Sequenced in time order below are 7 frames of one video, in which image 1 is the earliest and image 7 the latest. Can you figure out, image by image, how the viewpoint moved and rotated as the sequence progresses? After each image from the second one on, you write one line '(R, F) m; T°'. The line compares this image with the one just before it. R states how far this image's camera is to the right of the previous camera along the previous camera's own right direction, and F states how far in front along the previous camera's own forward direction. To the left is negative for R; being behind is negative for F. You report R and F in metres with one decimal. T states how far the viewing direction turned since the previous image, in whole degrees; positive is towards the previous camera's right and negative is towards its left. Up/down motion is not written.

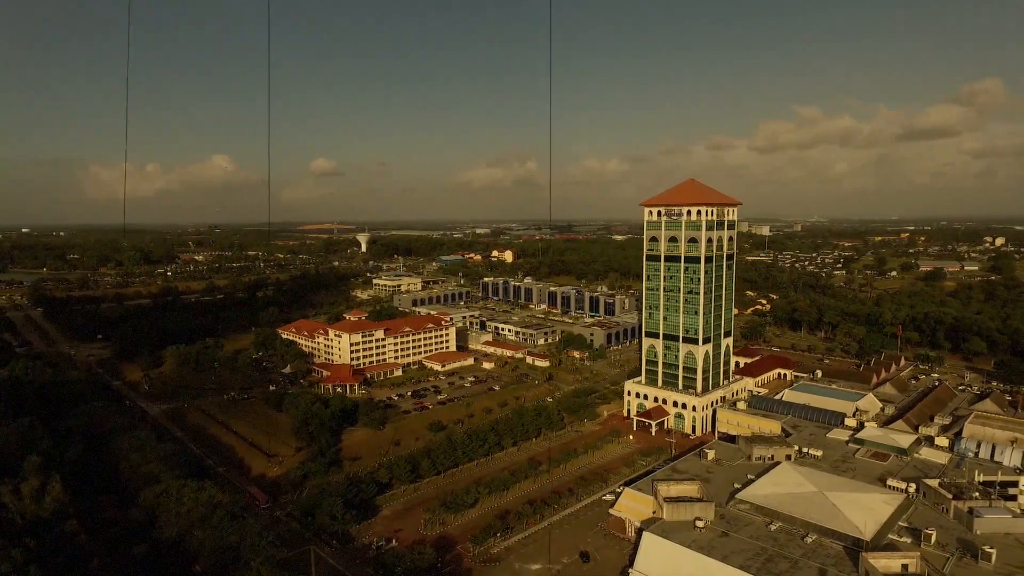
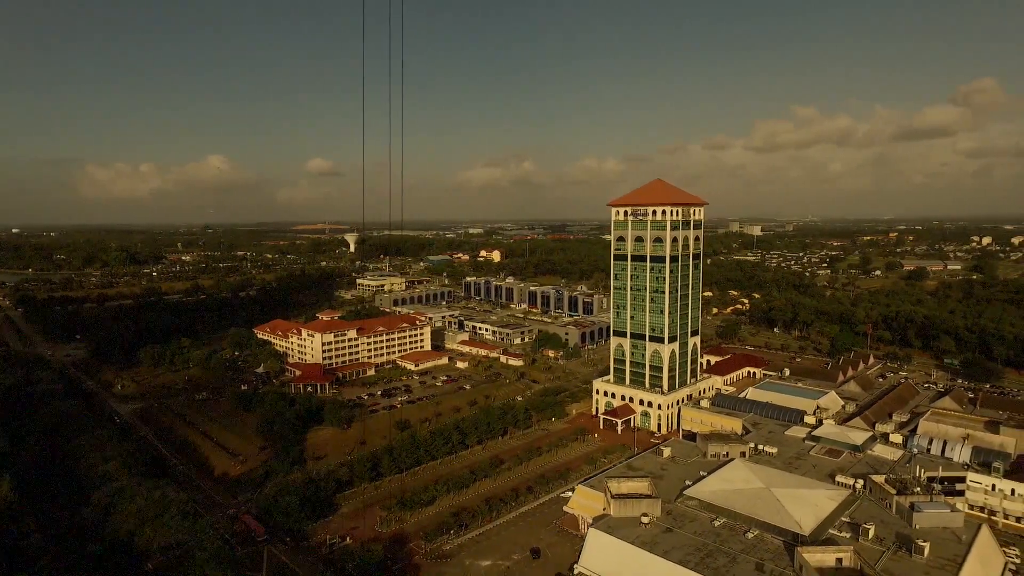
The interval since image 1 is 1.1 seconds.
(+1.2, -0.2) m; 0°
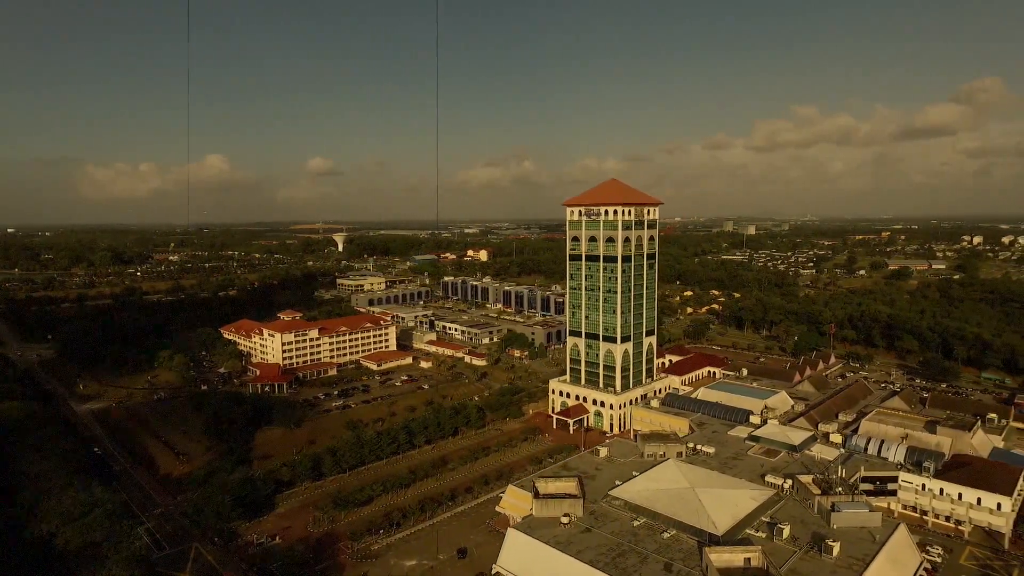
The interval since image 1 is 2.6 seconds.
(+1.9, 0.0) m; 0°
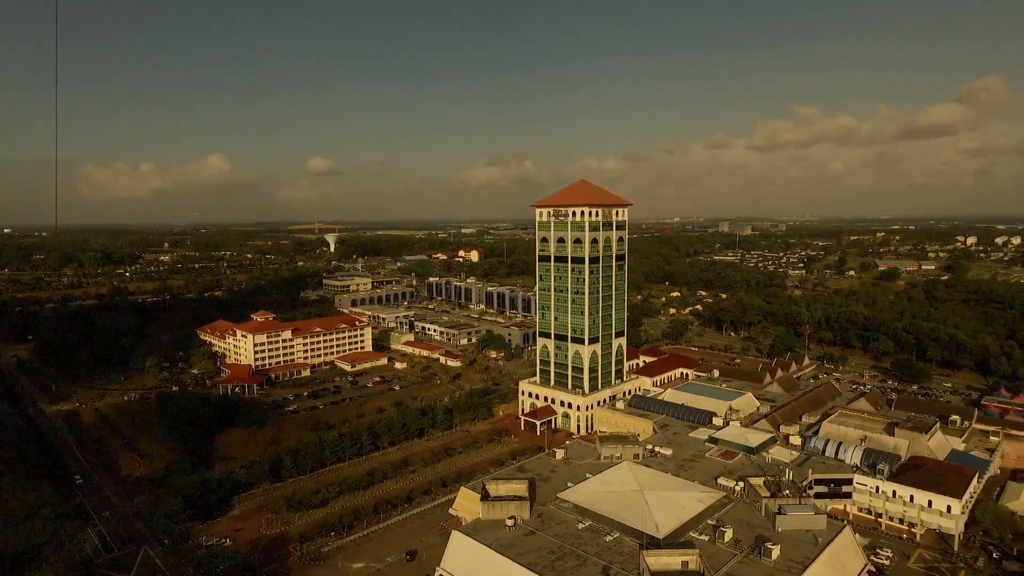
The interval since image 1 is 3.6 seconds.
(+1.3, 0.0) m; 0°
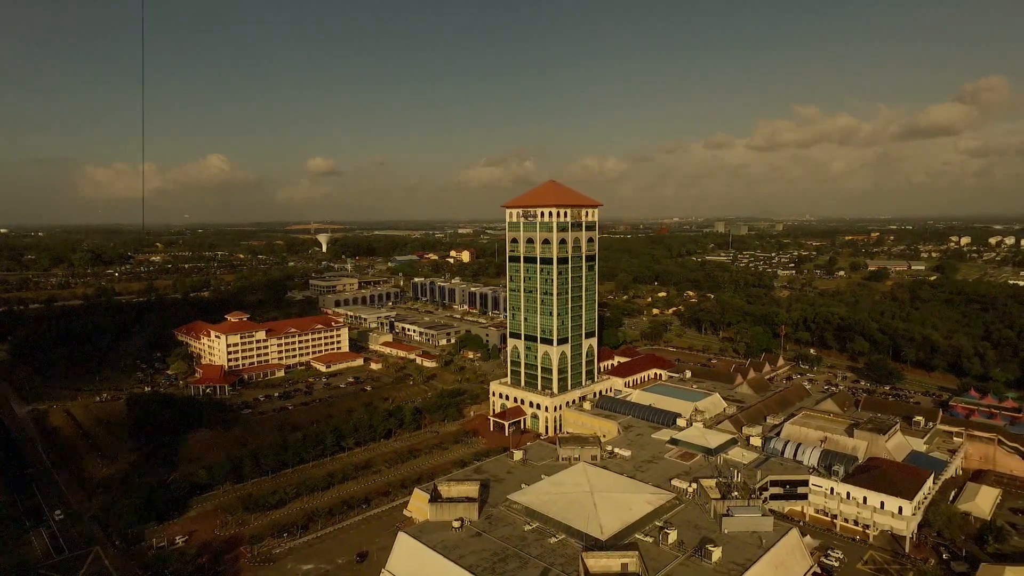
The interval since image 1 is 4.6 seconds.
(+1.3, 0.0) m; 0°
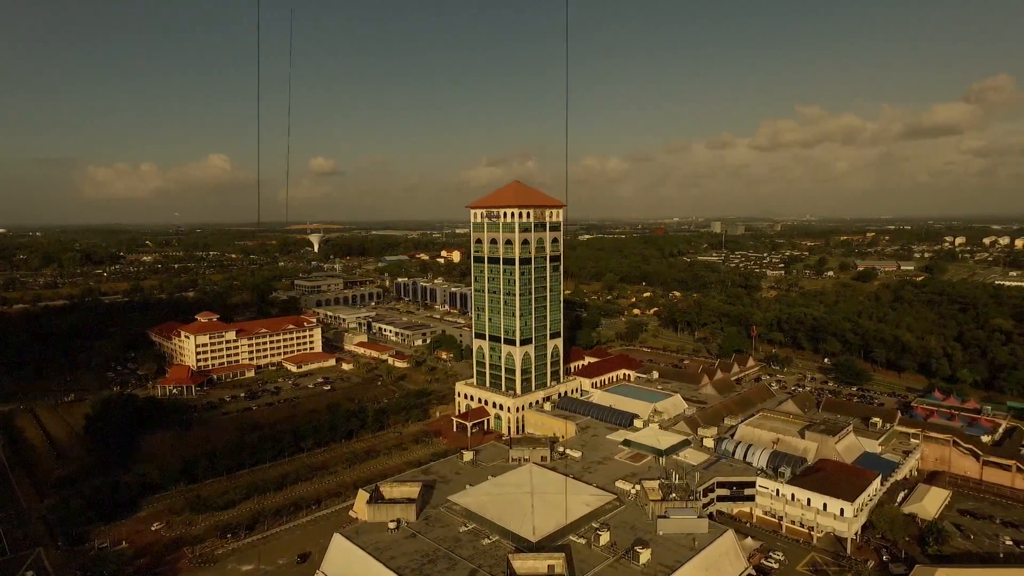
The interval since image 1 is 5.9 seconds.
(+1.5, 0.0) m; 0°
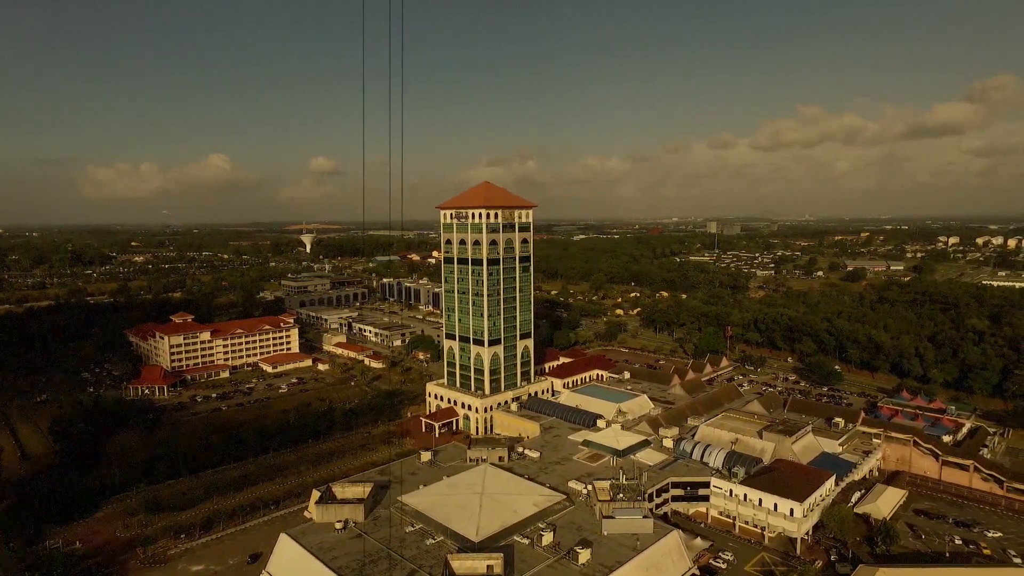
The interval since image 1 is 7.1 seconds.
(+1.3, 0.0) m; 0°
